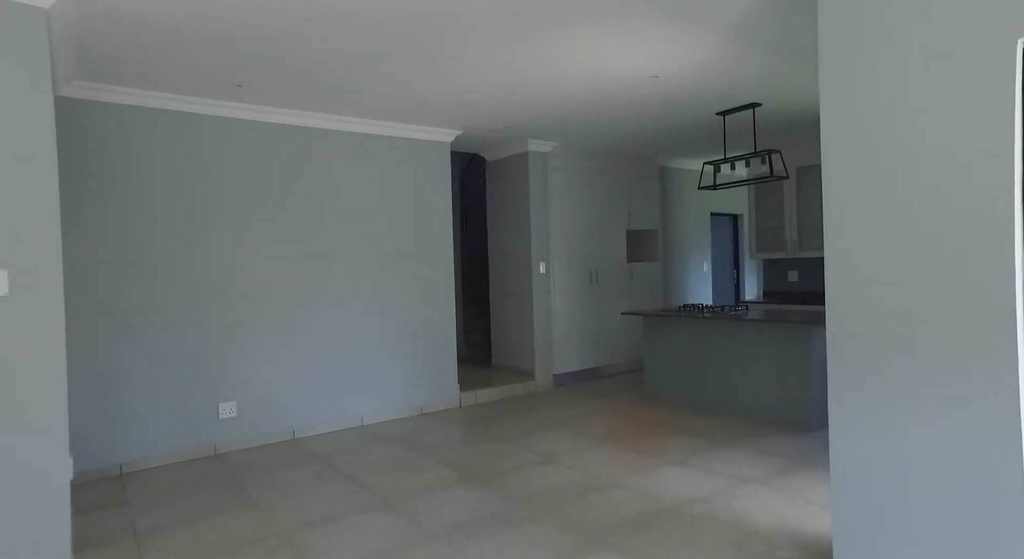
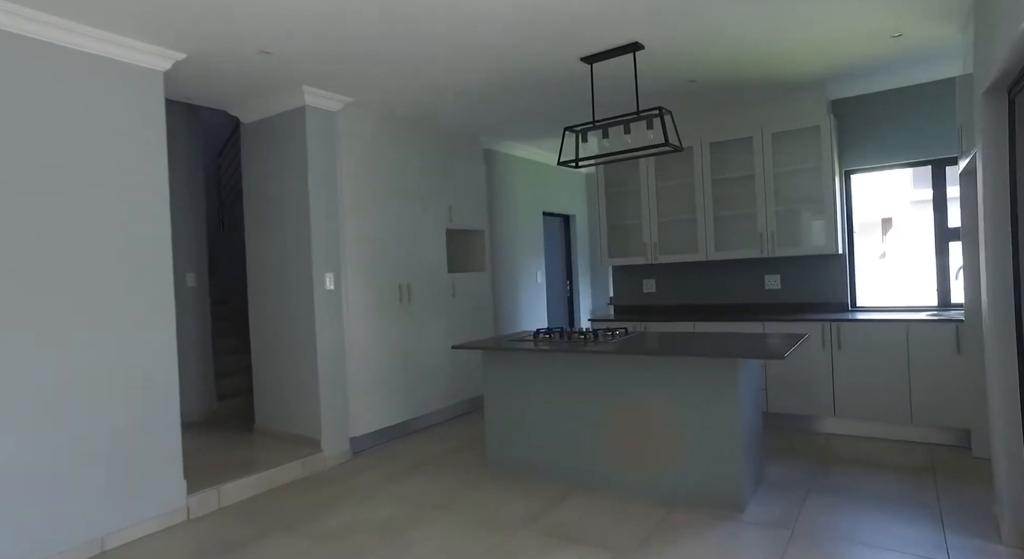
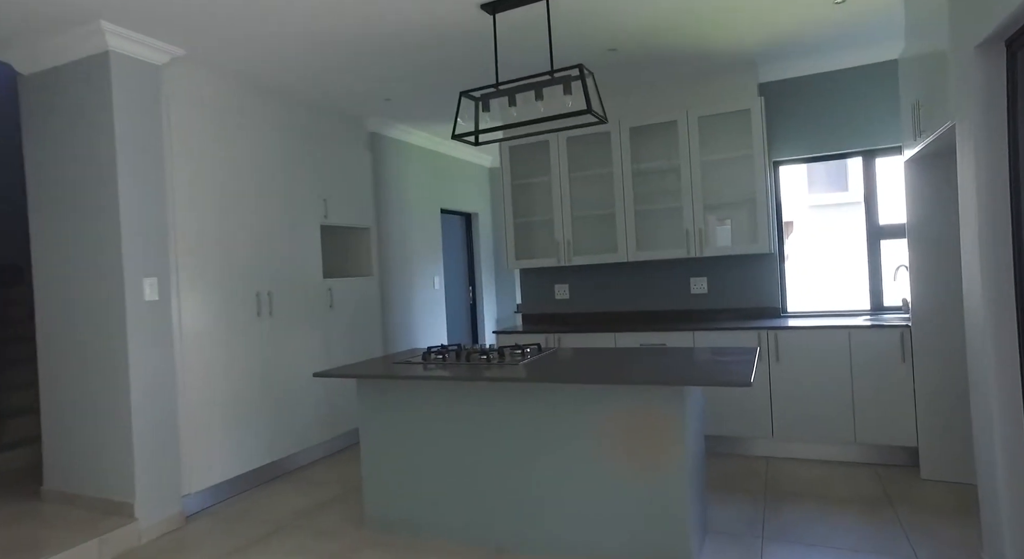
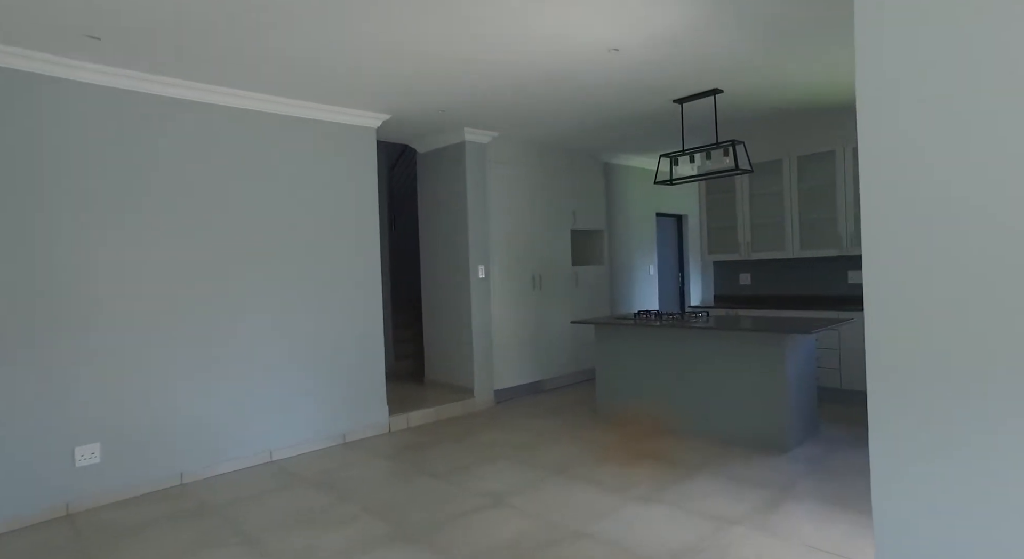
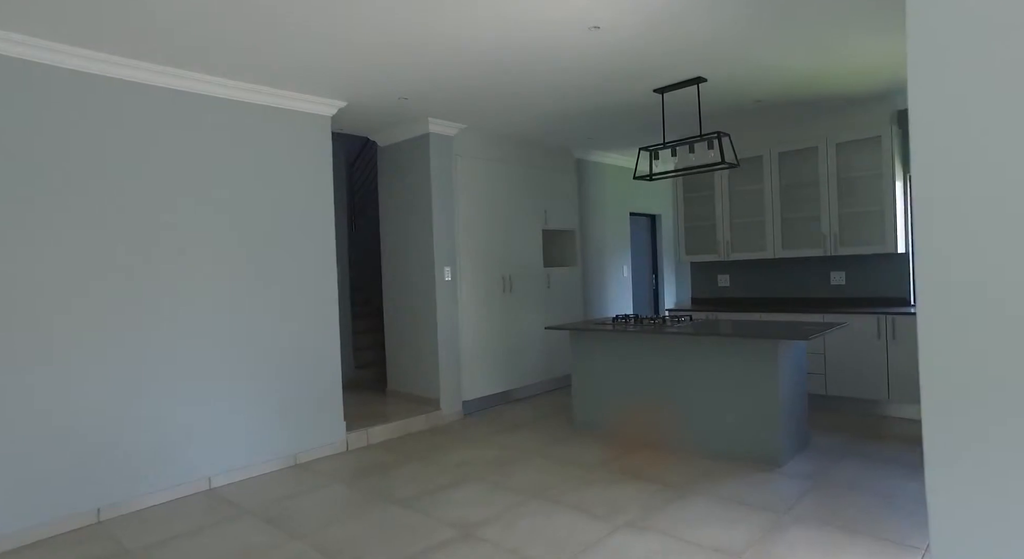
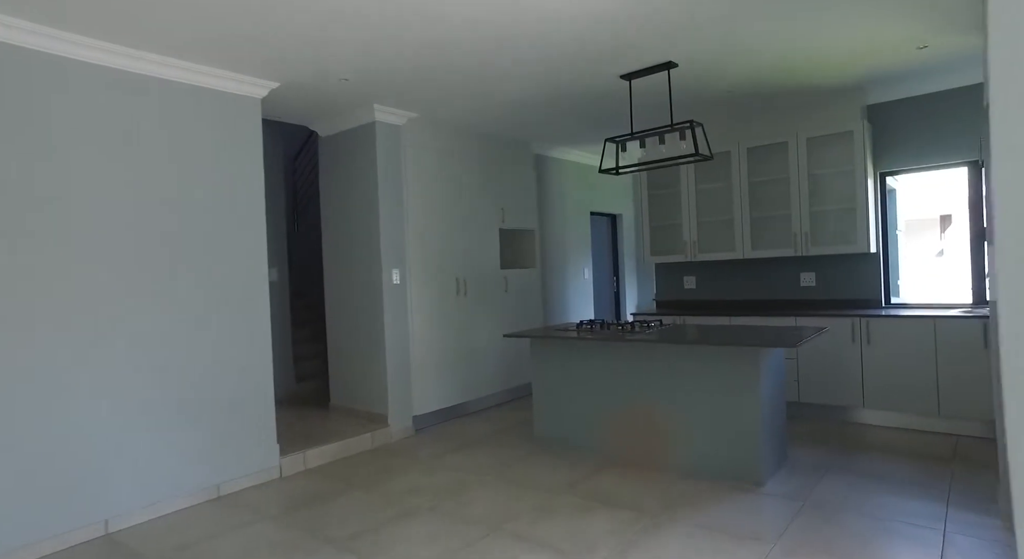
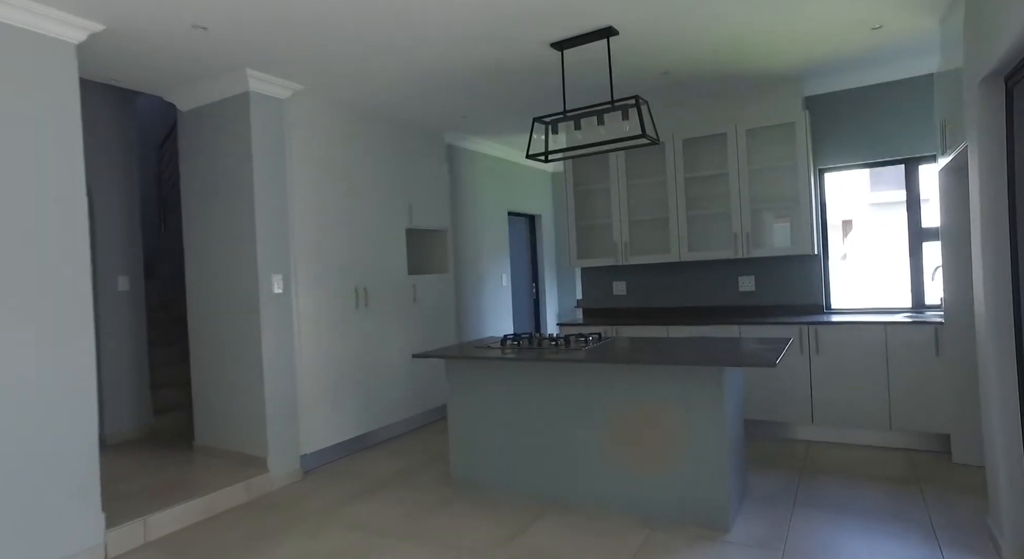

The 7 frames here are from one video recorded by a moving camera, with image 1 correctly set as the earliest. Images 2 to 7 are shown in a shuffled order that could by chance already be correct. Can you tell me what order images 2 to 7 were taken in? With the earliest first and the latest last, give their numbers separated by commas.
4, 5, 6, 2, 7, 3
